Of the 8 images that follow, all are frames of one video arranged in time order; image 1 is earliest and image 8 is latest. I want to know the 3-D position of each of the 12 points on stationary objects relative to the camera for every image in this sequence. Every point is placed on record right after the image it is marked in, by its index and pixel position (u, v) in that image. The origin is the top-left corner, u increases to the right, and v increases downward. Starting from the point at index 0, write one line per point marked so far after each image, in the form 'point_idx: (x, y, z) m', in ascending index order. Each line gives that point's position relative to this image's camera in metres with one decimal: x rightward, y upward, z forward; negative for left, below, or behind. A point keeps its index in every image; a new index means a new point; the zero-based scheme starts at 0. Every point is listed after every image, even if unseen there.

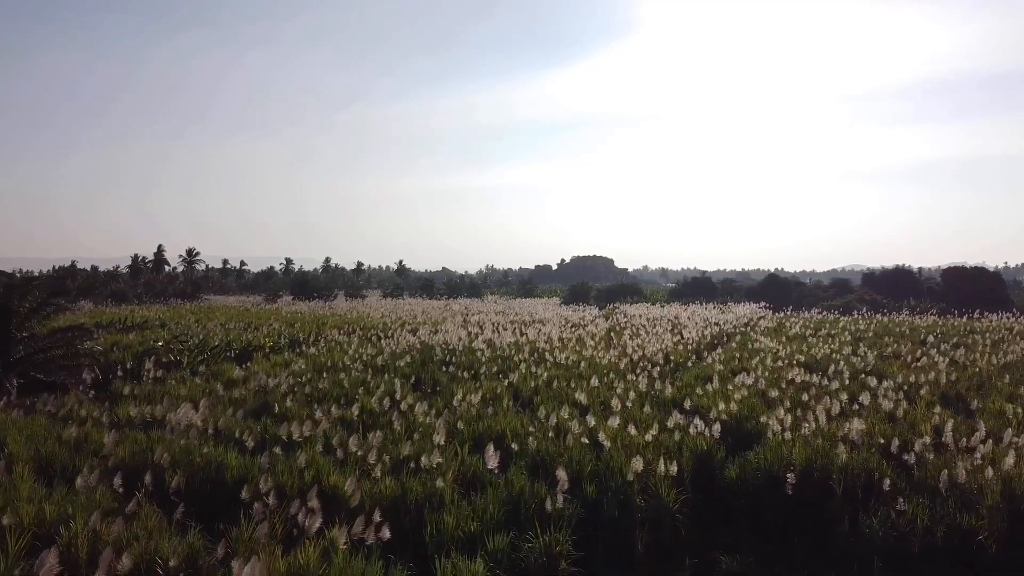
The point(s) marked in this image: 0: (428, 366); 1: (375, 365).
0: (-1.0, -1.0, +8.4) m
1: (-1.6, -1.0, +8.3) m
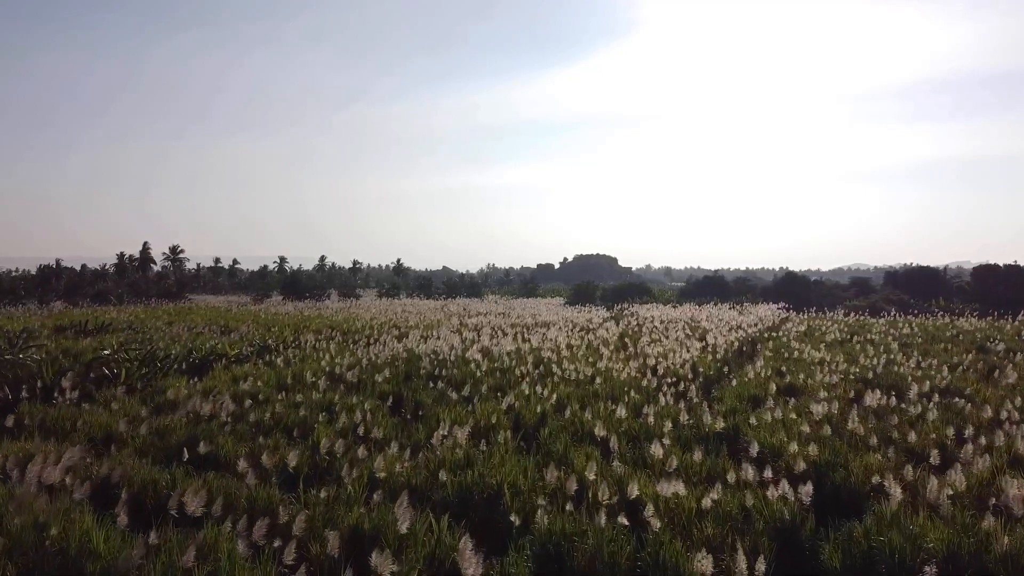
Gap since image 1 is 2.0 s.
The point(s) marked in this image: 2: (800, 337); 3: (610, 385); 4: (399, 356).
0: (-1.0, -1.0, +7.1) m
1: (-1.6, -1.0, +7.0) m
2: (+4.7, -0.8, +11.4) m
3: (+0.9, -0.9, +6.7) m
4: (-1.3, -0.8, +8.4) m
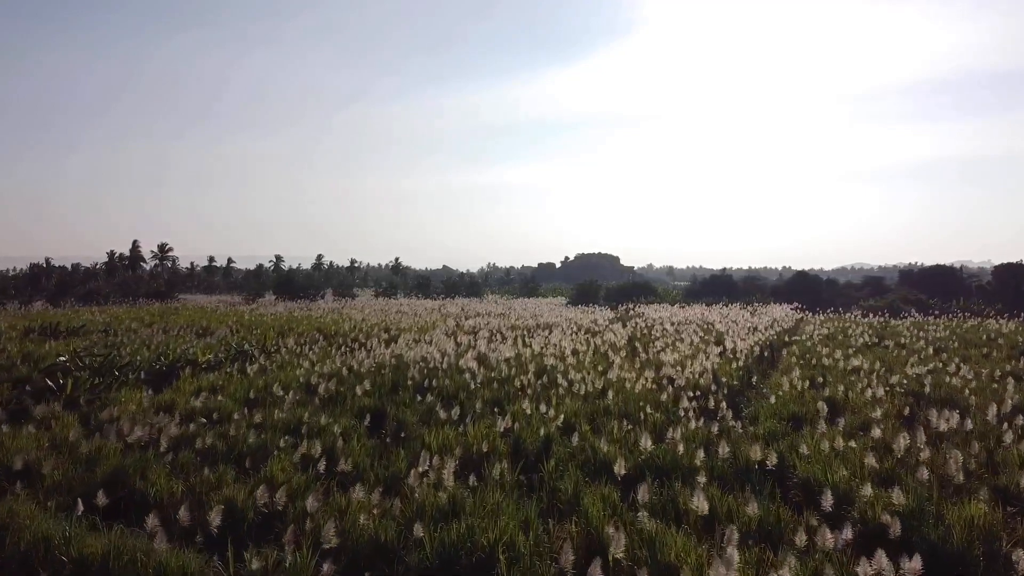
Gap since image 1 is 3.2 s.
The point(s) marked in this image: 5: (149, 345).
0: (-1.0, -0.9, +6.2) m
1: (-1.6, -1.0, +6.1) m
2: (+4.7, -0.8, +10.5) m
3: (+0.9, -0.9, +5.8) m
4: (-1.4, -0.8, +7.6) m
5: (-5.2, -0.8, +10.1) m
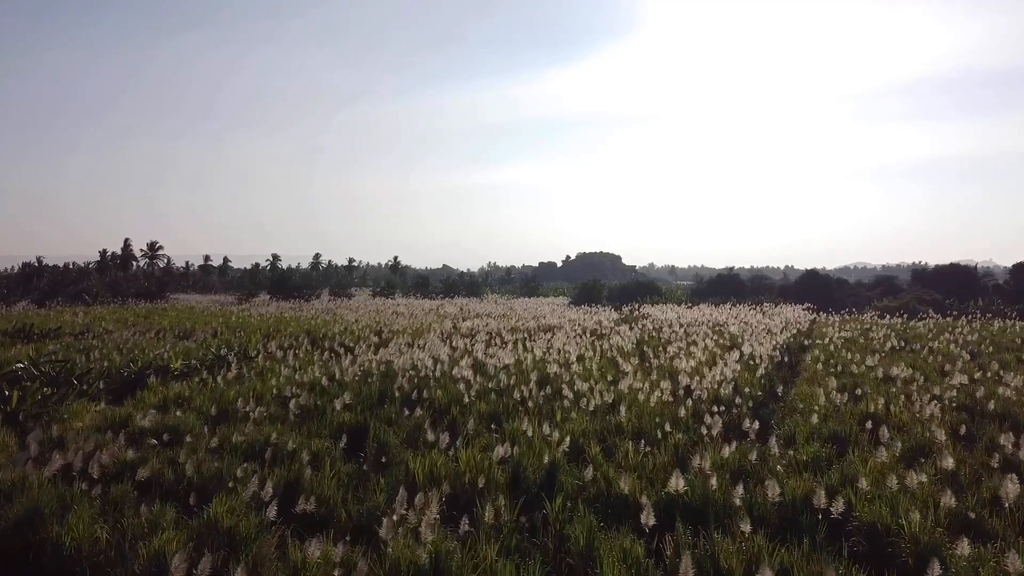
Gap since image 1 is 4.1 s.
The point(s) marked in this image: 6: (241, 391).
0: (-1.0, -0.9, +5.5) m
1: (-1.6, -1.0, +5.4) m
2: (+4.7, -0.8, +9.8) m
3: (+0.9, -0.9, +5.1) m
4: (-1.4, -0.8, +6.9) m
5: (-5.2, -0.8, +9.4) m
6: (-2.4, -0.9, +6.3) m
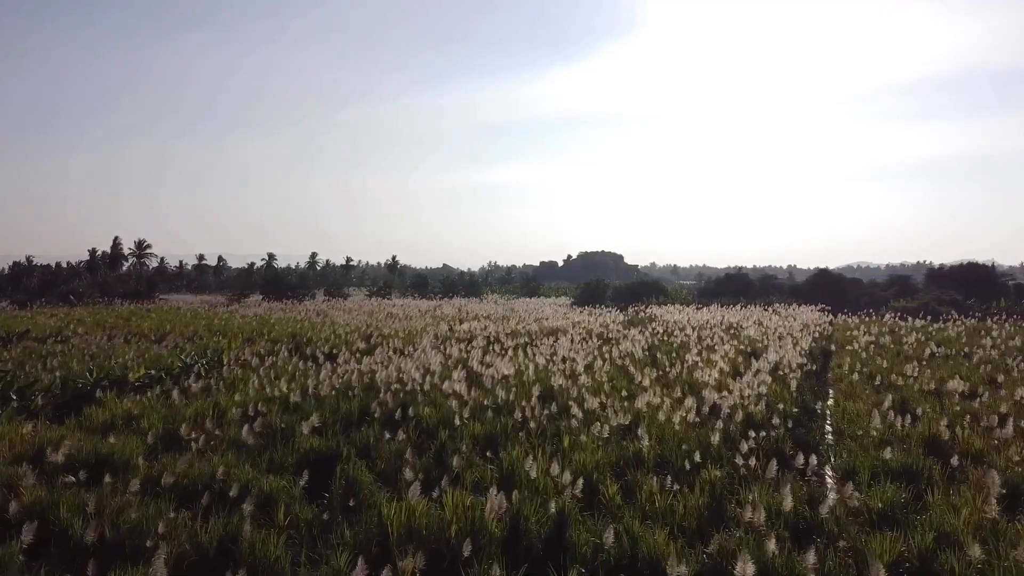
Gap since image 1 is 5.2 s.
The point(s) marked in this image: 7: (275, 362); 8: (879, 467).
0: (-1.0, -1.0, +4.7) m
1: (-1.6, -1.0, +4.6) m
2: (+4.7, -0.8, +9.0) m
3: (+0.9, -1.0, +4.3) m
4: (-1.4, -0.8, +6.1) m
5: (-5.2, -0.8, +8.6) m
6: (-2.4, -0.9, +5.5) m
7: (-2.6, -0.8, +7.7) m
8: (+2.0, -0.9, +3.7) m
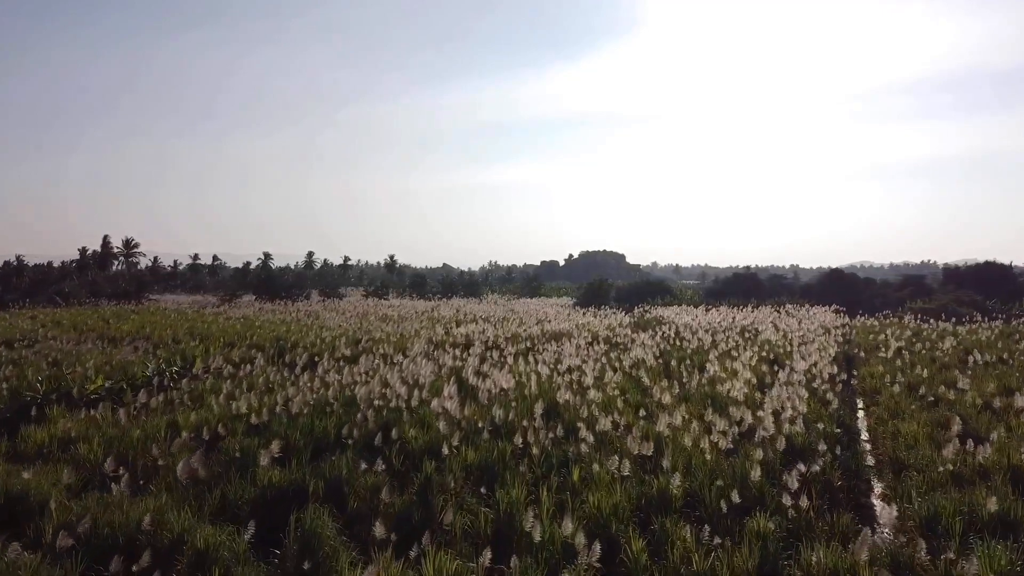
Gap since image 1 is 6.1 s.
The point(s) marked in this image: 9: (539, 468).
0: (-1.0, -1.0, +4.0) m
1: (-1.7, -1.0, +3.9) m
2: (+4.7, -0.8, +8.3) m
3: (+0.9, -1.0, +3.6) m
4: (-1.4, -0.9, +5.4) m
5: (-5.2, -0.8, +7.9) m
6: (-2.4, -0.9, +4.8) m
7: (-2.6, -0.8, +7.0) m
8: (+1.9, -1.0, +3.0) m
9: (+0.1, -1.0, +3.9) m
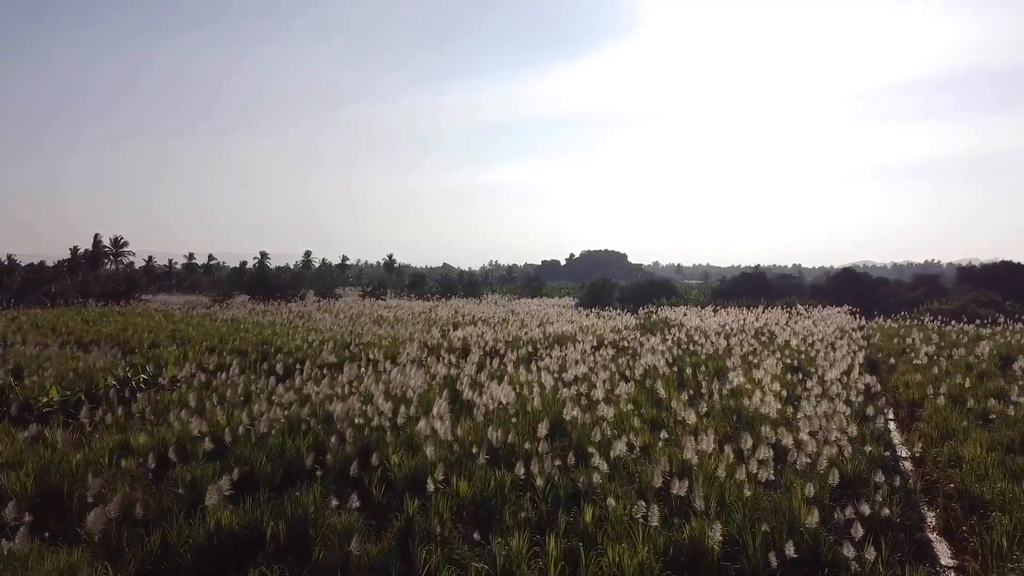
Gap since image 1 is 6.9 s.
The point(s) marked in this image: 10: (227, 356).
0: (-1.0, -1.0, +3.3) m
1: (-1.7, -1.0, +3.2) m
2: (+4.7, -0.8, +7.6) m
3: (+0.9, -1.0, +2.9) m
4: (-1.4, -0.9, +4.7) m
5: (-5.2, -0.8, +7.2) m
6: (-2.4, -1.0, +4.1) m
7: (-2.6, -0.8, +6.3) m
8: (+1.9, -1.0, +2.4) m
9: (+0.2, -1.0, +3.3) m
10: (-3.3, -0.8, +8.2) m
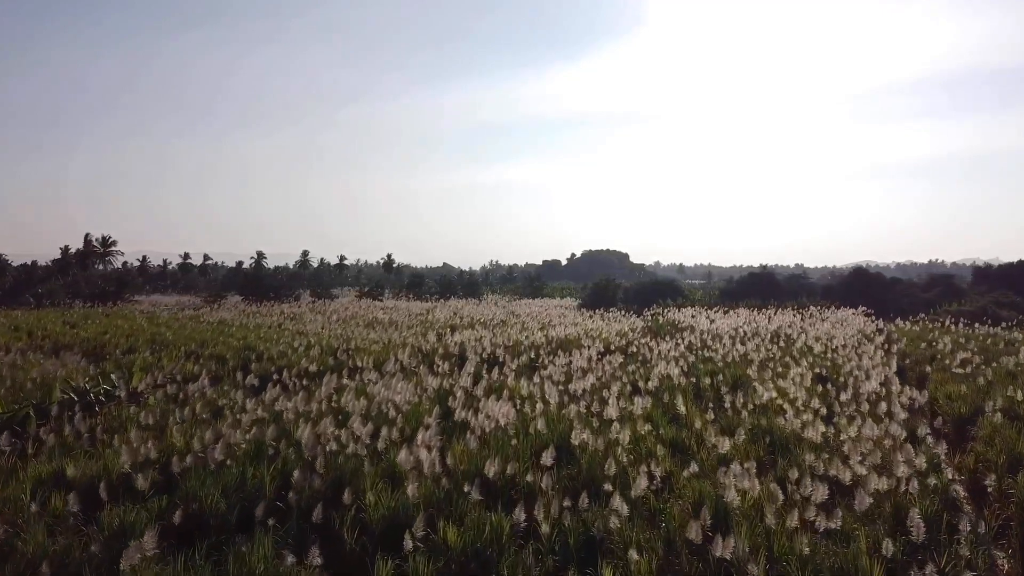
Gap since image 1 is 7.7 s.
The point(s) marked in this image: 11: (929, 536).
0: (-1.0, -1.0, +2.7) m
1: (-1.7, -1.0, +2.6) m
2: (+4.7, -0.8, +7.0) m
3: (+0.9, -1.0, +2.3) m
4: (-1.4, -0.9, +4.1) m
5: (-5.2, -0.9, +6.6) m
6: (-2.4, -1.0, +3.5) m
7: (-2.6, -0.9, +5.7) m
8: (+1.9, -1.0, +1.7) m
9: (+0.1, -1.0, +2.6) m
10: (-3.3, -0.8, +7.5) m
11: (+1.7, -1.0, +2.9) m
